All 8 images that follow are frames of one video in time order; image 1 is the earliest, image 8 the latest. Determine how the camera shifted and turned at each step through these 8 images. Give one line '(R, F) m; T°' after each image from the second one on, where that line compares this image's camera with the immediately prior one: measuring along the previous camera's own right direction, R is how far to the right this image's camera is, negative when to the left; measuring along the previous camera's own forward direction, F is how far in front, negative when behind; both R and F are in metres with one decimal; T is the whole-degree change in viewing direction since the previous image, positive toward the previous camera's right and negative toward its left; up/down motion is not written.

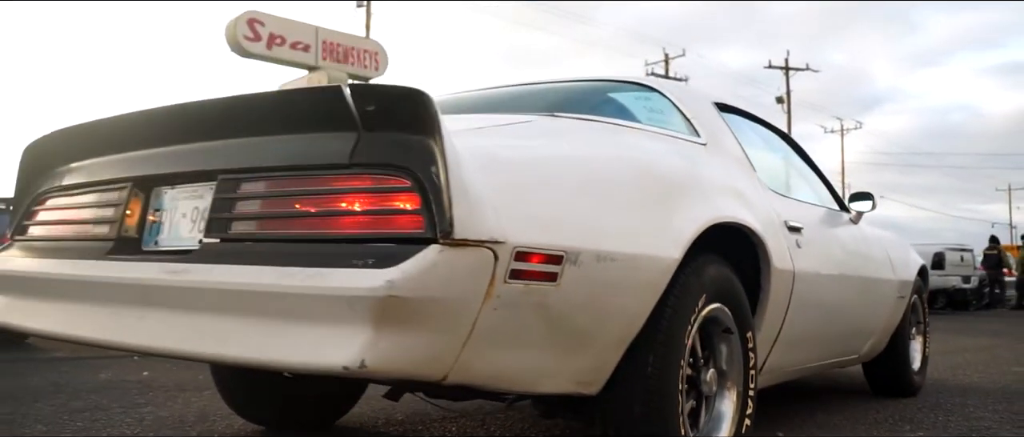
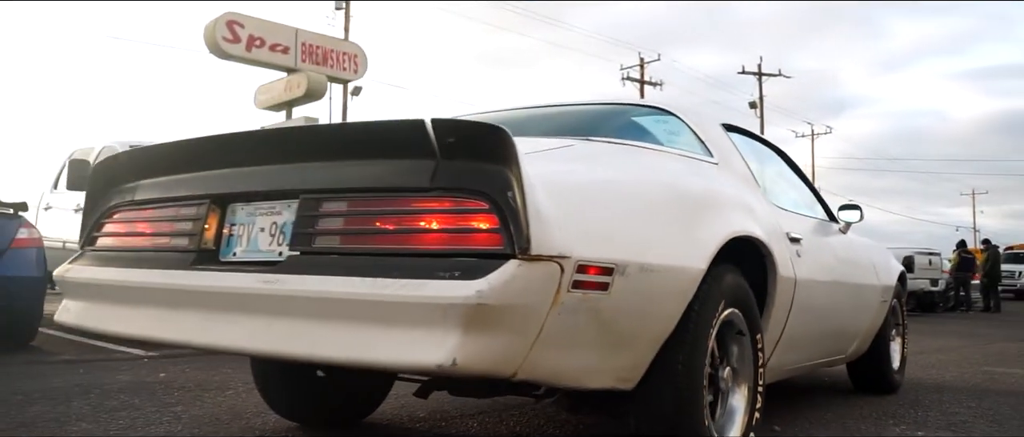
(-0.2, -0.3) m; +2°
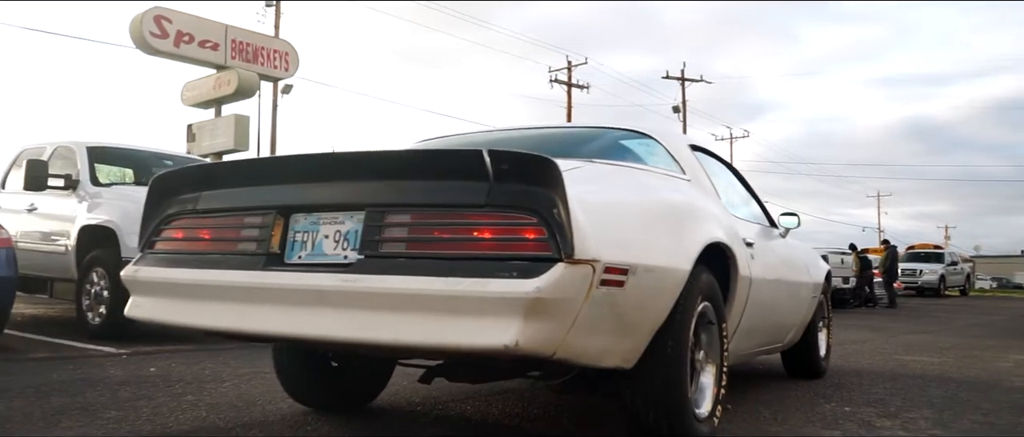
(-0.3, -0.5) m; +5°
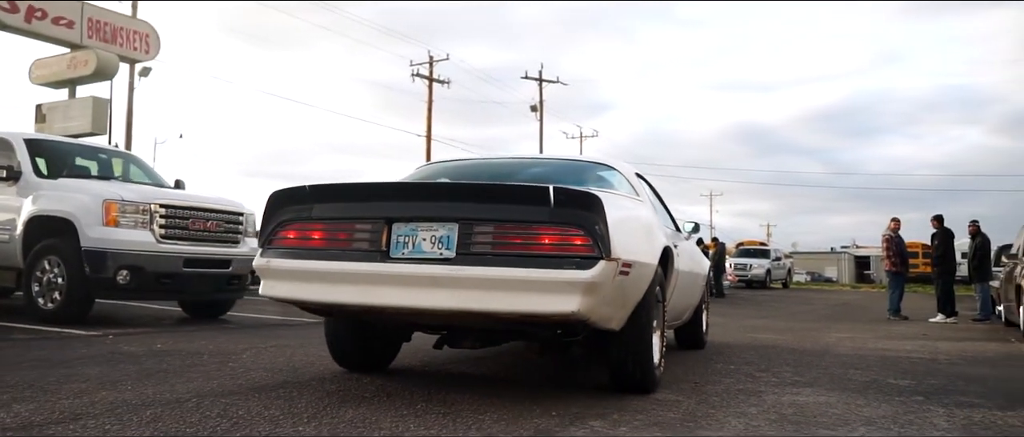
(-1.0, -1.3) m; +10°
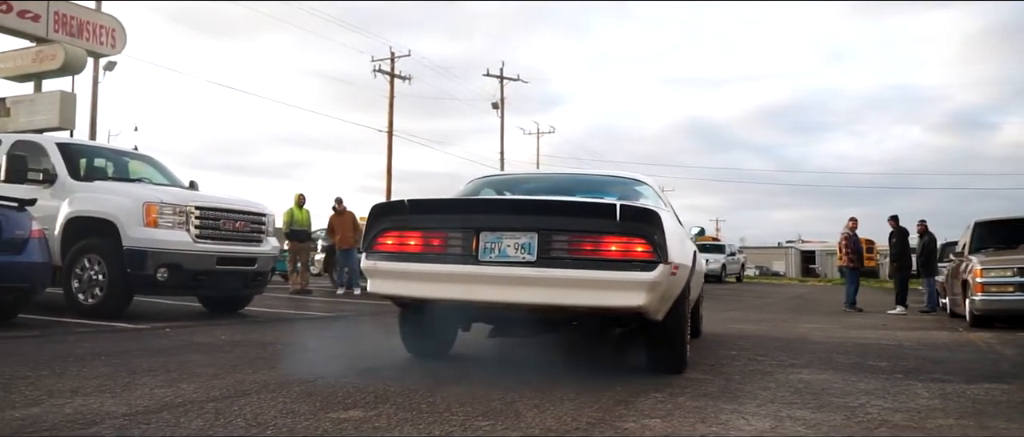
(-0.7, -0.9) m; +3°
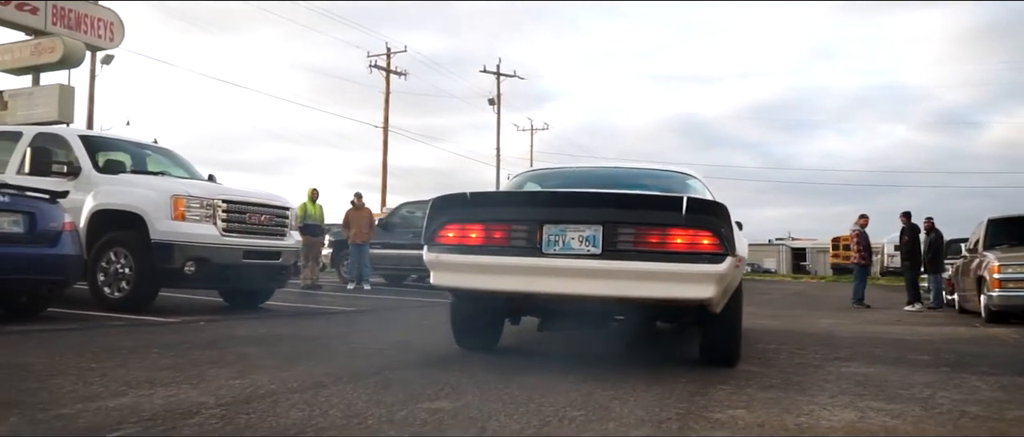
(-0.5, 0.0) m; +1°
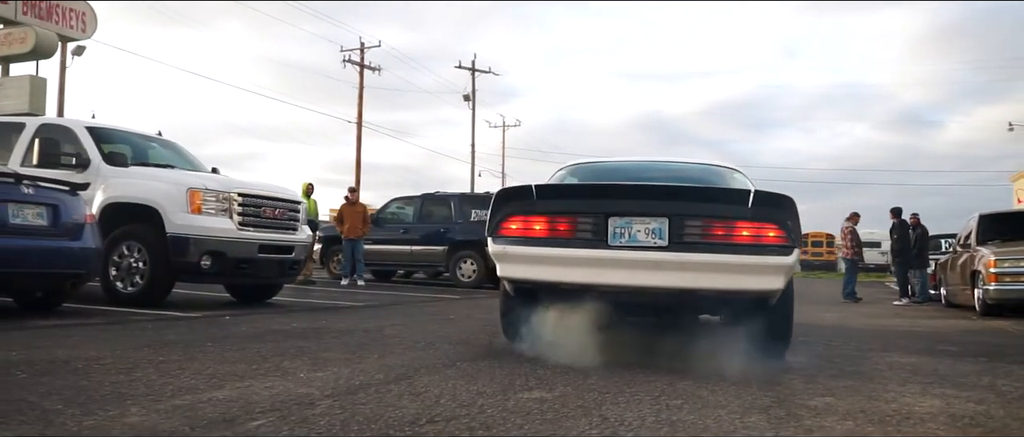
(-0.6, 0.0) m; +2°
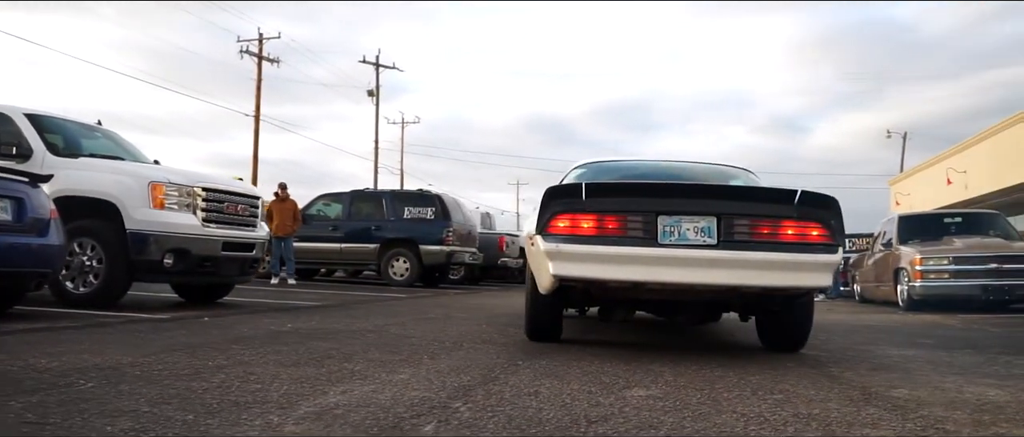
(-1.0, +0.1) m; +8°
